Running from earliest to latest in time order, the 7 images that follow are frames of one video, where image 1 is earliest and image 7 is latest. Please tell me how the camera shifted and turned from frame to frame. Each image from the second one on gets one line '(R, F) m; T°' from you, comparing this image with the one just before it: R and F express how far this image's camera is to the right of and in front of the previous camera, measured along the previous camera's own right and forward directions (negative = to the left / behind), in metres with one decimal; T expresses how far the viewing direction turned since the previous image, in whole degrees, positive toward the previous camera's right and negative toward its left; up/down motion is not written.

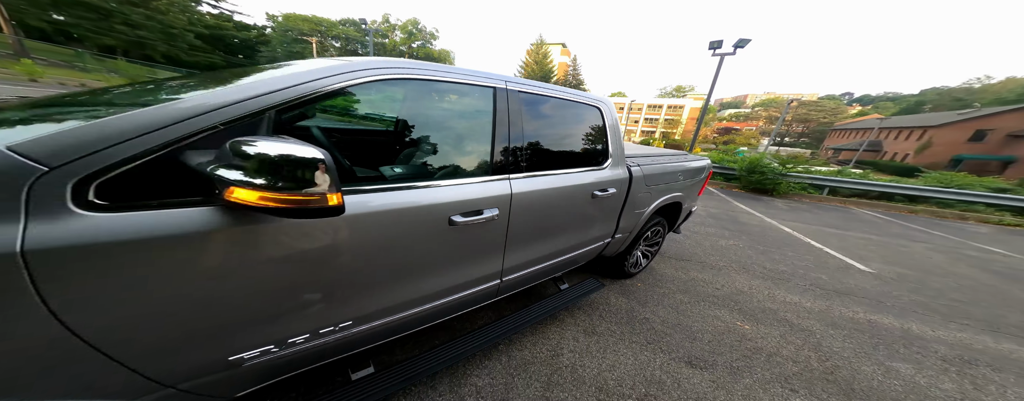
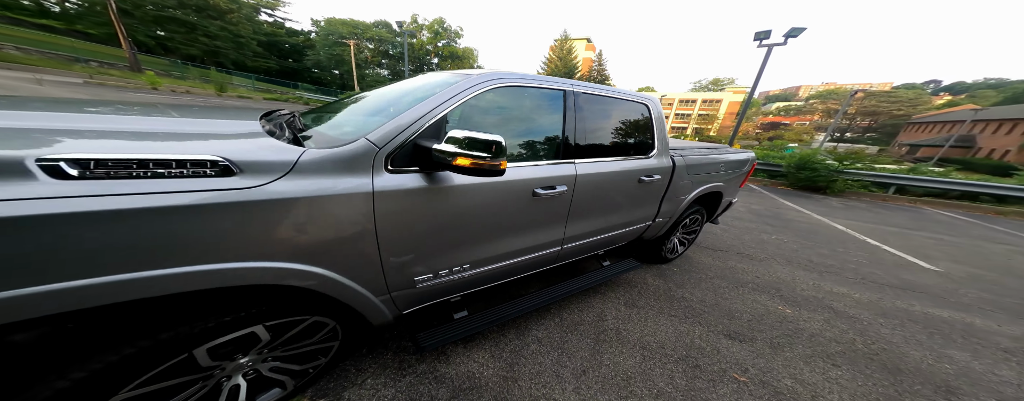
(-0.2, -0.3) m; -6°
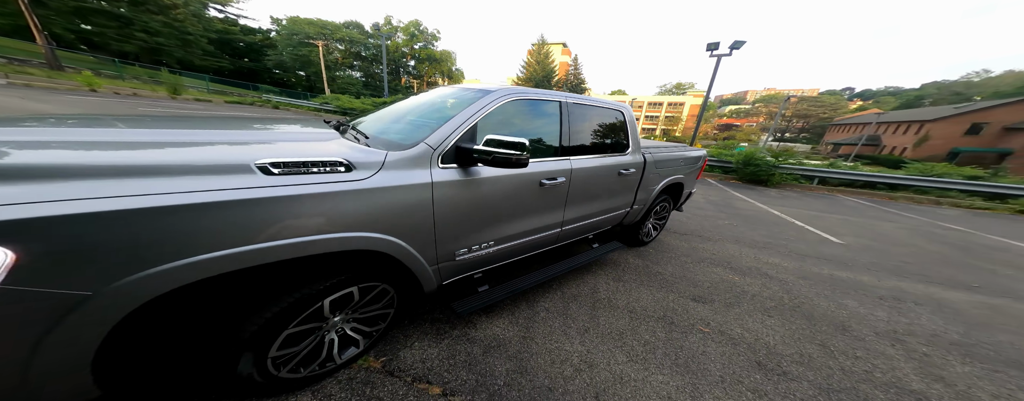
(-0.2, -0.3) m; +5°
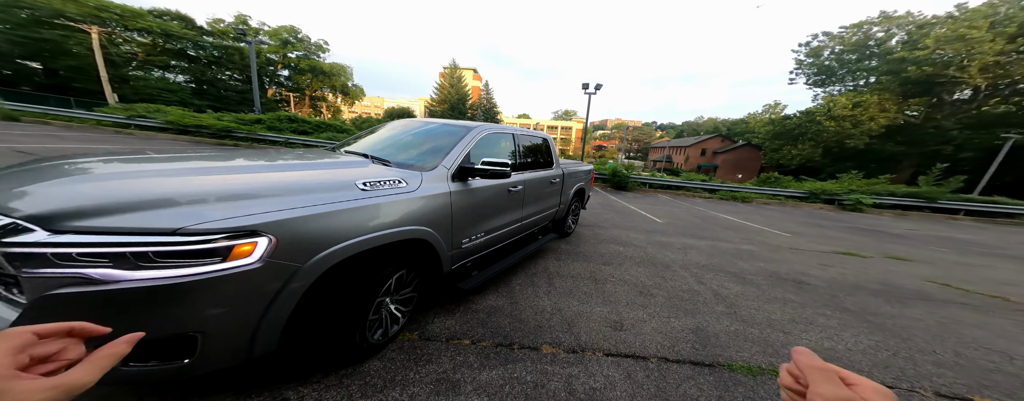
(-0.7, -0.5) m; +23°
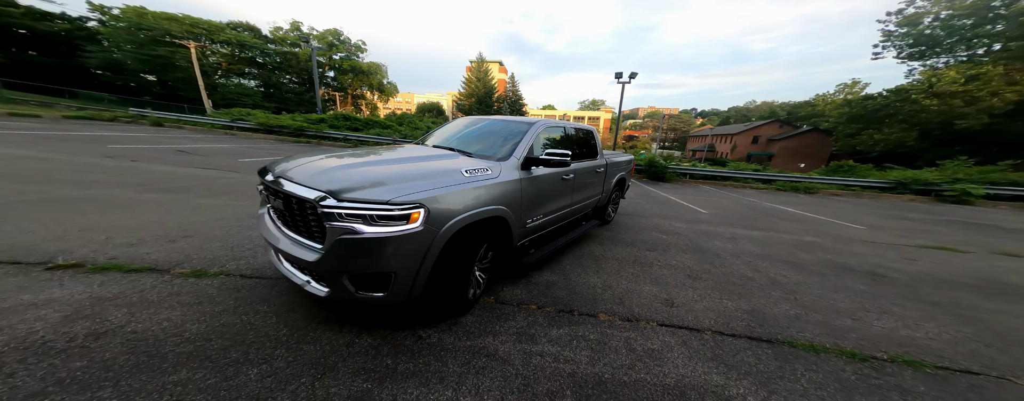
(-0.2, -0.2) m; -7°
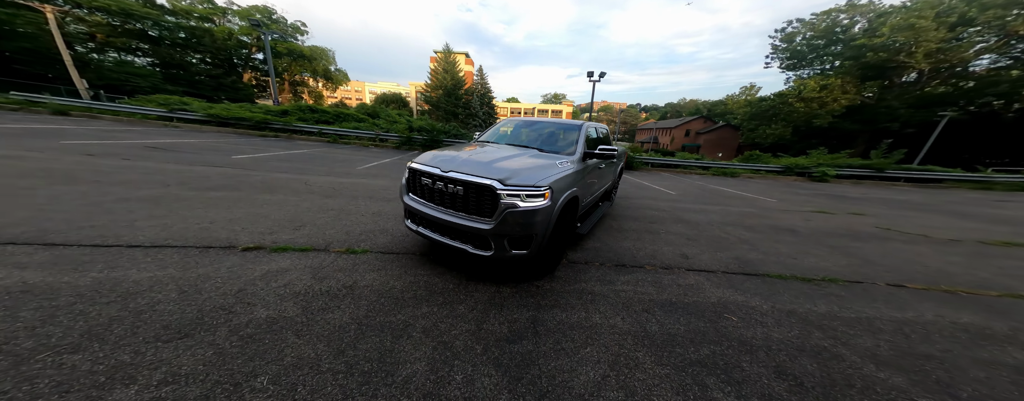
(-1.0, -0.4) m; +9°
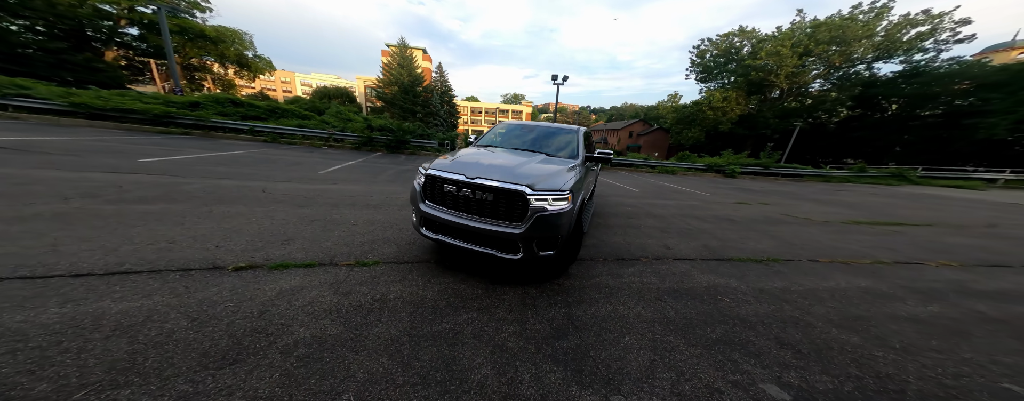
(-0.5, 0.0) m; +9°
